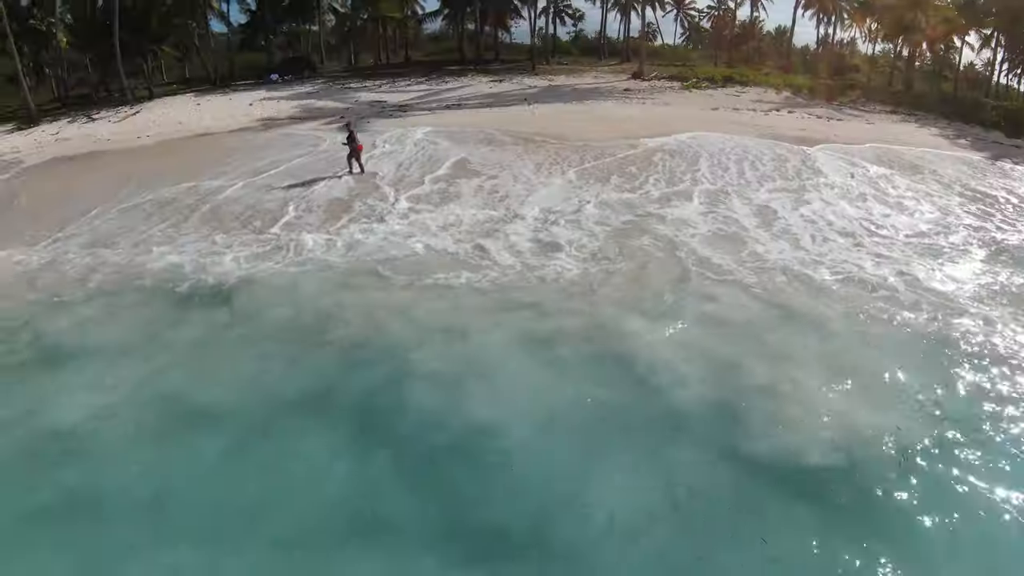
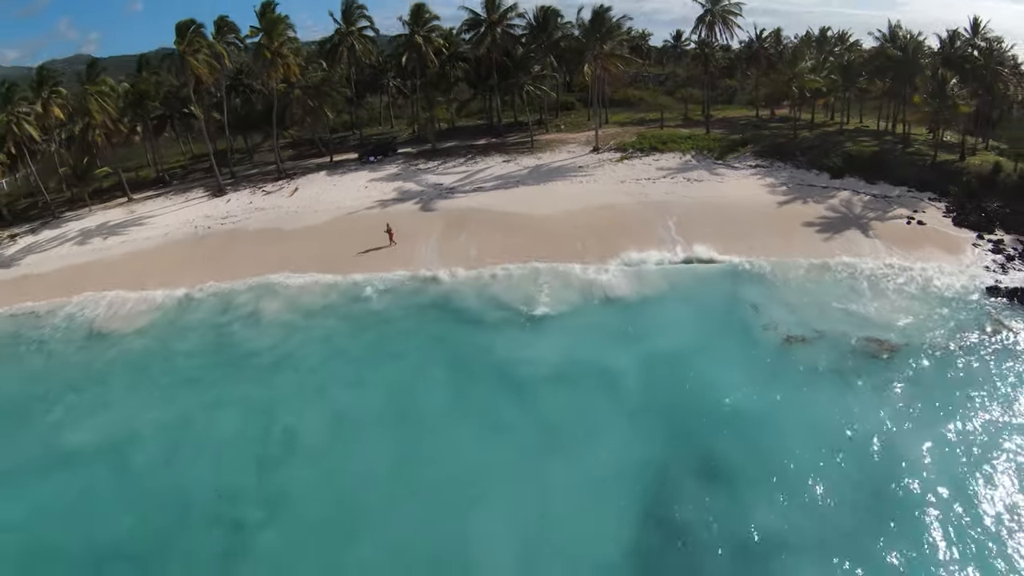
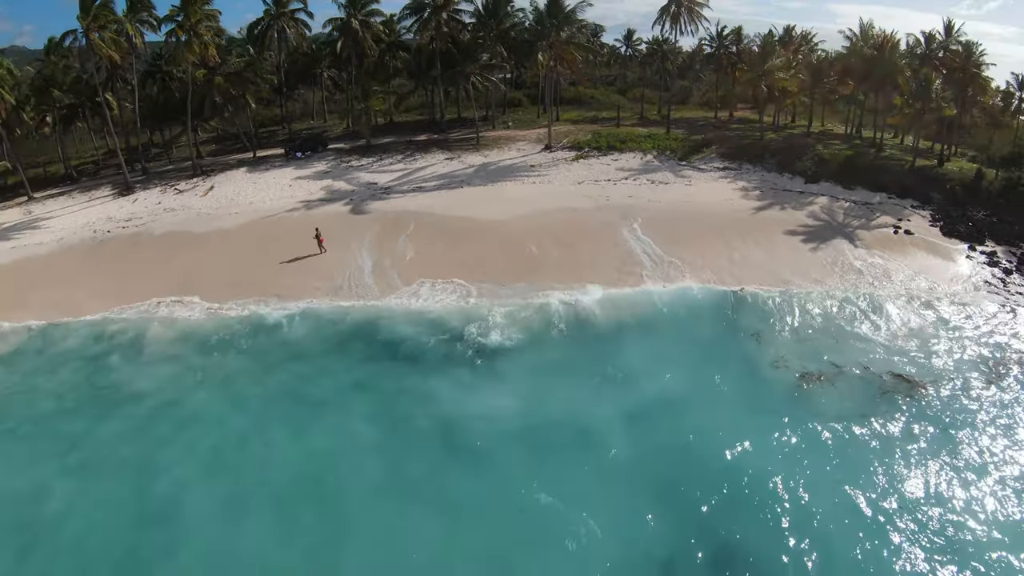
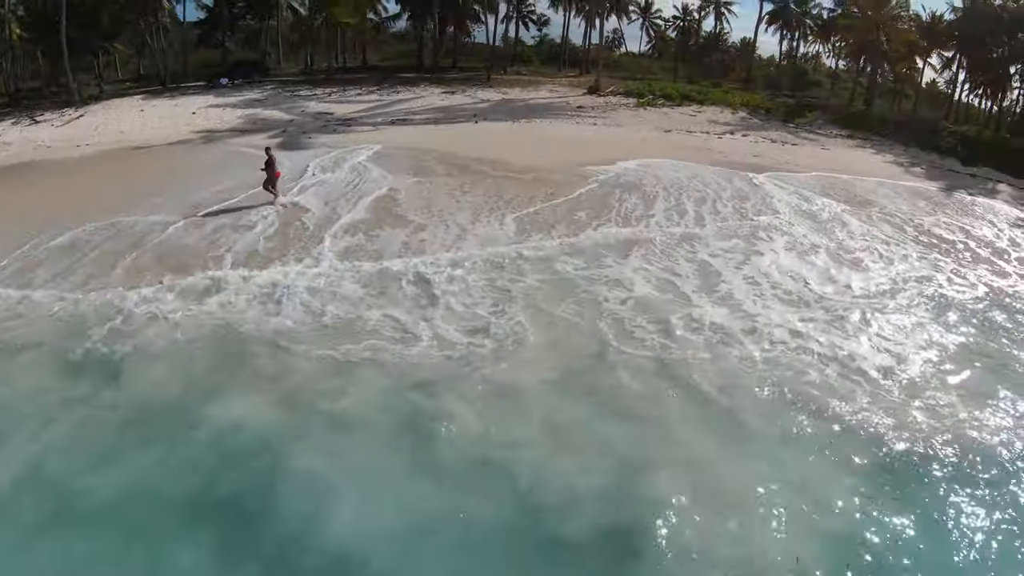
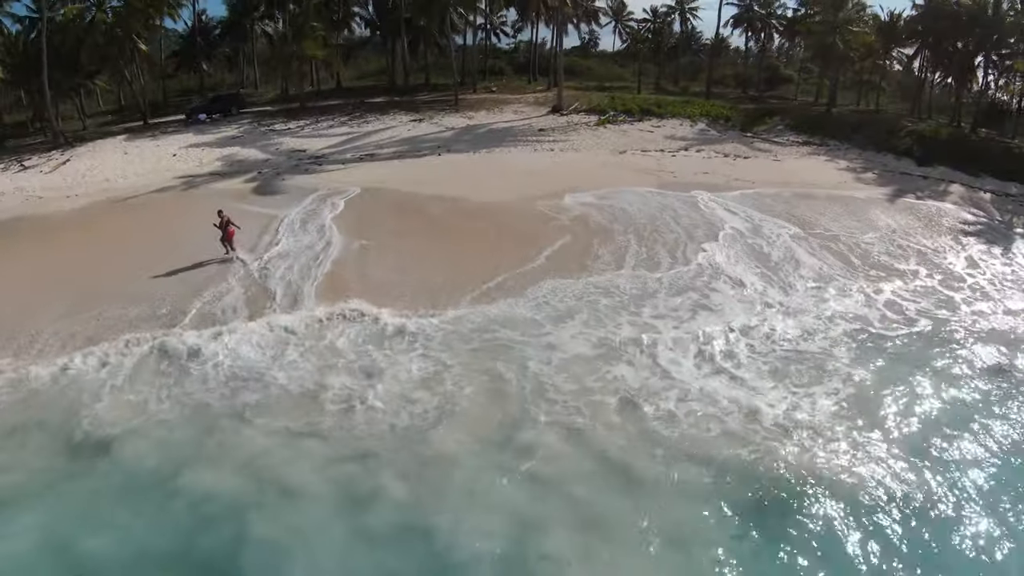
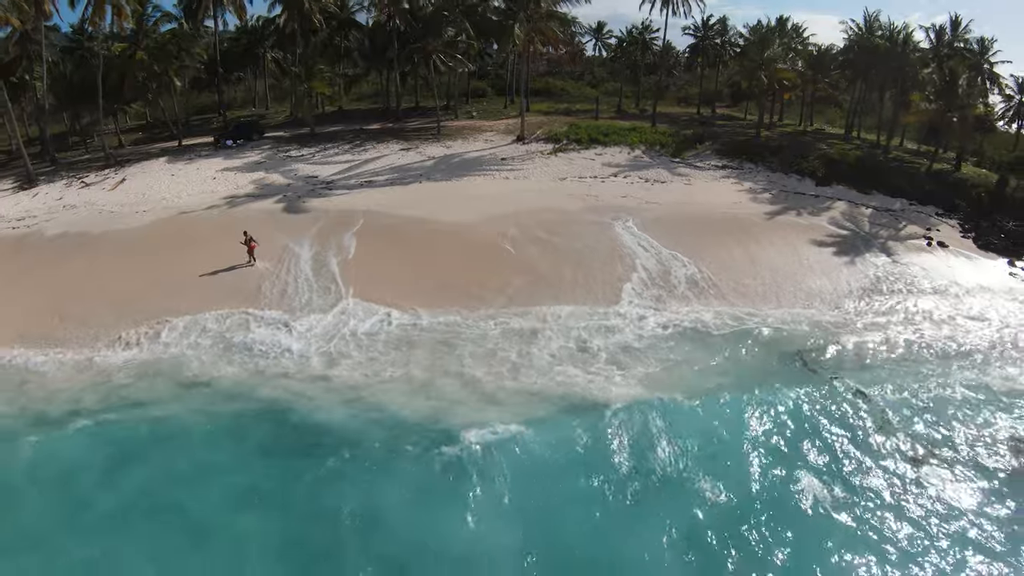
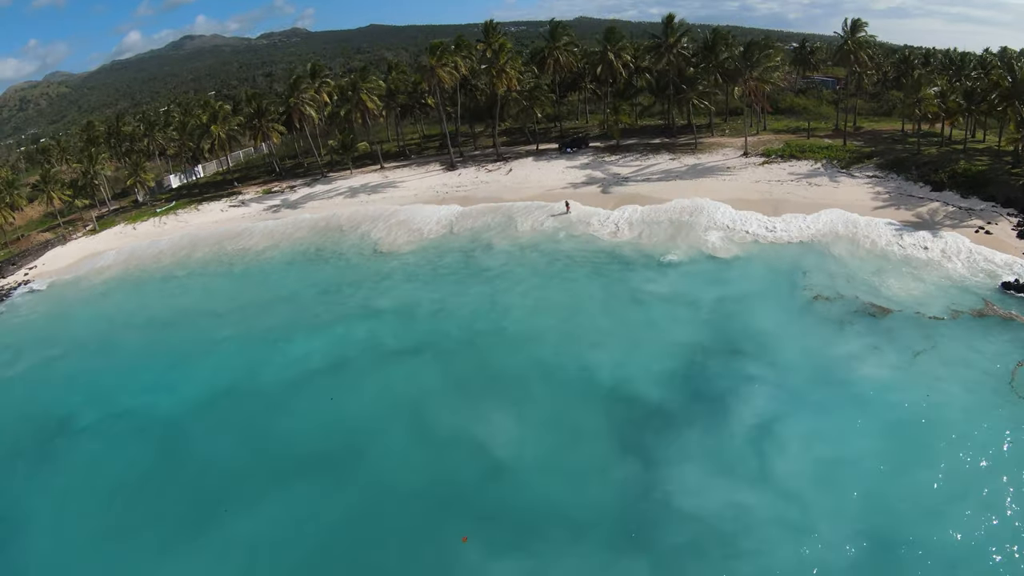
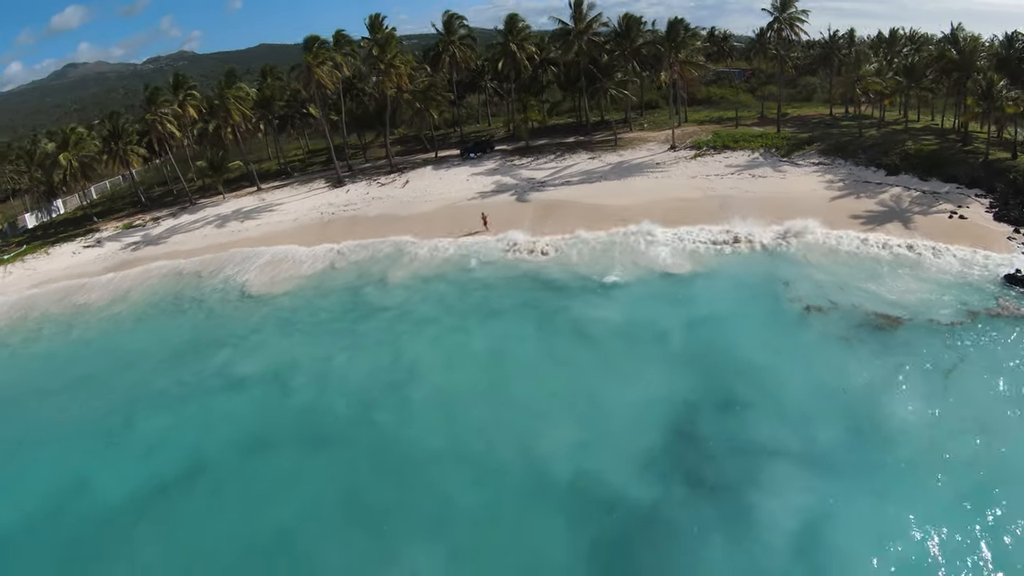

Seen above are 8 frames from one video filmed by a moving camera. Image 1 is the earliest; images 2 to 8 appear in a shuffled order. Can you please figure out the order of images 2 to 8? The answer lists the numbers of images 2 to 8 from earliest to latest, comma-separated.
4, 5, 6, 3, 2, 8, 7
